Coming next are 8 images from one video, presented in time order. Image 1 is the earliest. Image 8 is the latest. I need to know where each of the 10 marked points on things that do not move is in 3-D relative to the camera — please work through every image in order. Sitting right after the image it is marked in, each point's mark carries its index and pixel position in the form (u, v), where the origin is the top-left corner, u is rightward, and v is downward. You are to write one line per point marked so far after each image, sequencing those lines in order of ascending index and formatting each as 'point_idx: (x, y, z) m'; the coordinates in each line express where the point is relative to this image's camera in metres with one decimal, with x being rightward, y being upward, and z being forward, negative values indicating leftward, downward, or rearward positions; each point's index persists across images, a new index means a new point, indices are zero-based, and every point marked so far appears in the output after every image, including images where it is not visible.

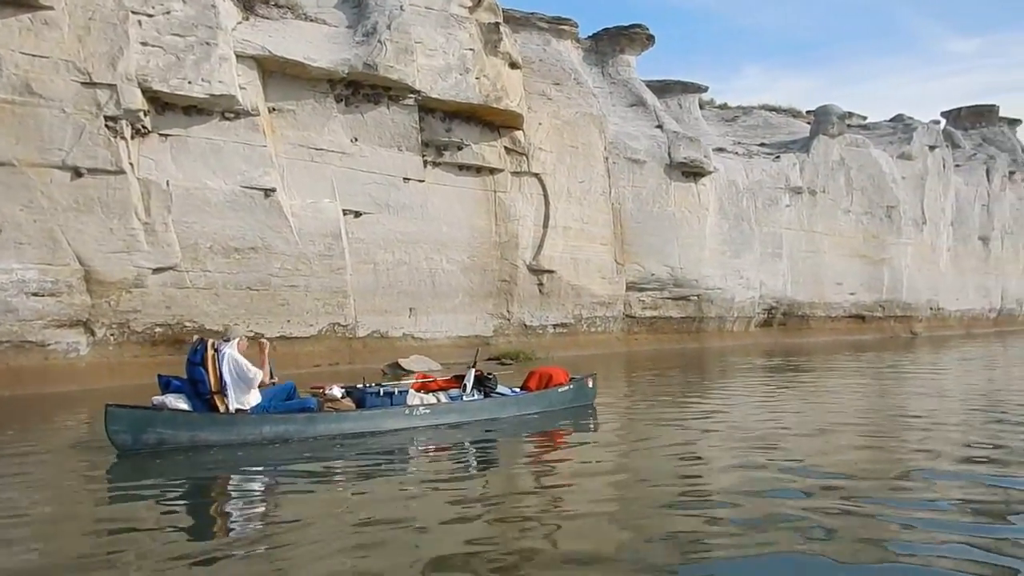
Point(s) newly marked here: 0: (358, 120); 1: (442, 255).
0: (-3.2, +3.5, +17.8) m
1: (-1.6, +0.7, +19.5) m
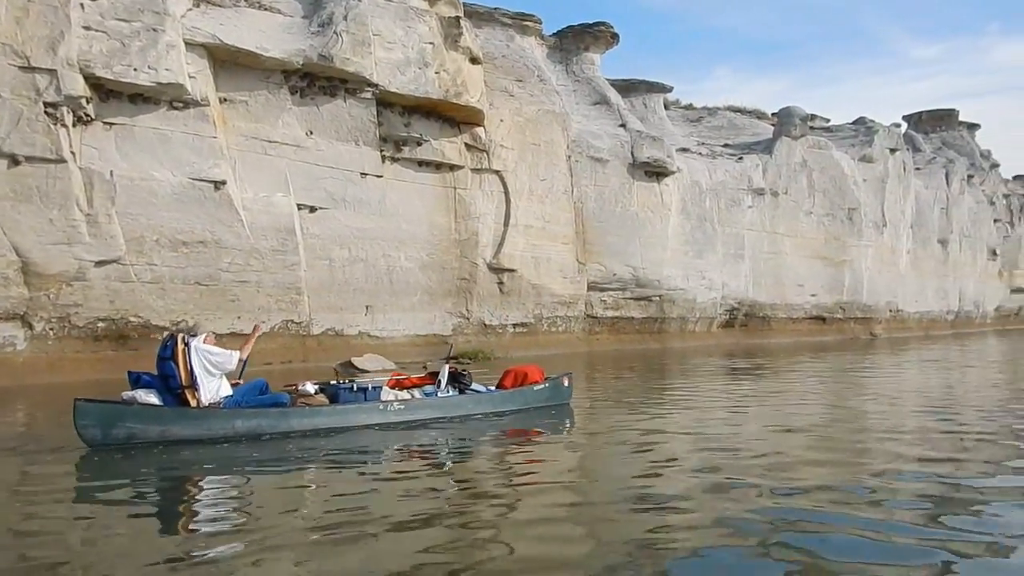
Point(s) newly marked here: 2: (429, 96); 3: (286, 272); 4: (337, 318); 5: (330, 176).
0: (-4.0, +3.5, +17.4) m
1: (-2.5, +0.8, +19.2) m
2: (-1.8, +4.1, +18.5) m
3: (-4.4, +0.3, +16.8) m
4: (-3.6, -0.6, +18.0) m
5: (-3.7, +2.3, +17.8) m
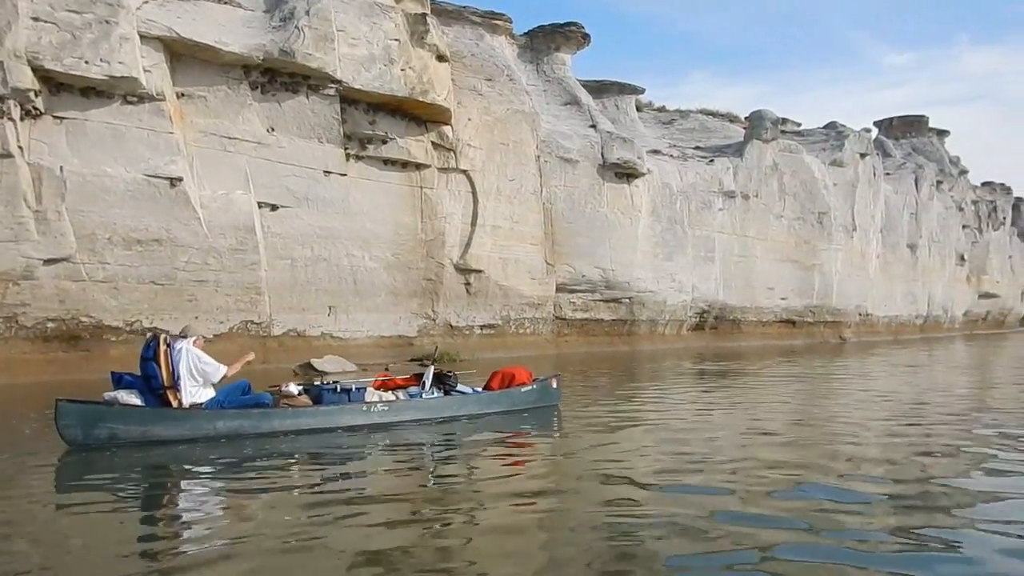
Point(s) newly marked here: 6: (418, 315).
0: (-4.7, +3.5, +17.1) m
1: (-3.2, +0.8, +18.8) m
2: (-2.5, +4.1, +18.2) m
3: (-5.0, +0.3, +16.5) m
4: (-4.3, -0.6, +17.6) m
5: (-4.4, +2.3, +17.5) m
6: (-2.2, -0.6, +20.0) m
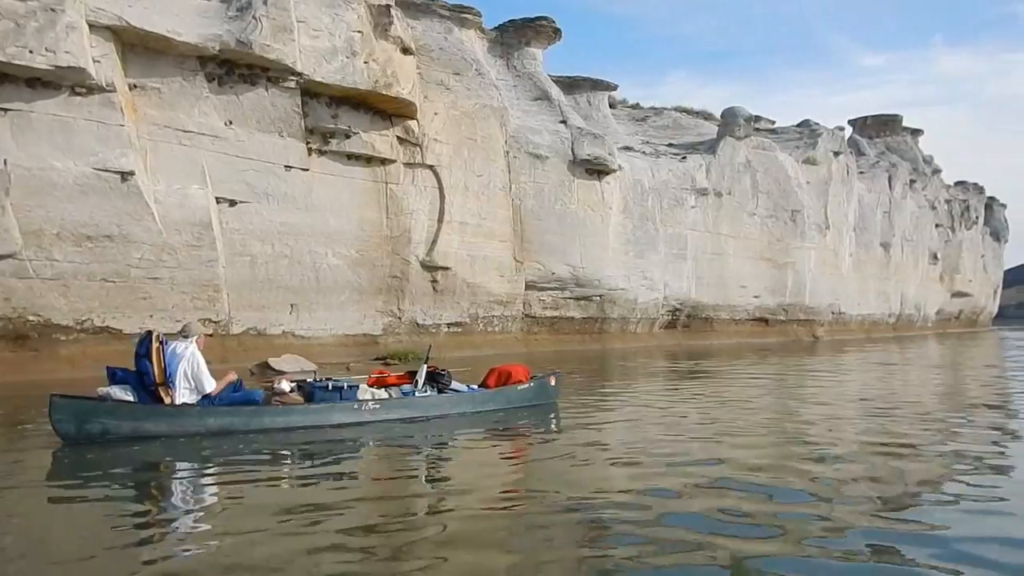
0: (-5.4, +3.6, +16.6) m
1: (-3.9, +0.8, +18.5) m
2: (-3.2, +4.1, +17.8) m
3: (-5.7, +0.4, +16.0) m
4: (-5.0, -0.6, +17.2) m
5: (-5.1, +2.3, +17.0) m
6: (-2.9, -0.6, +19.6) m
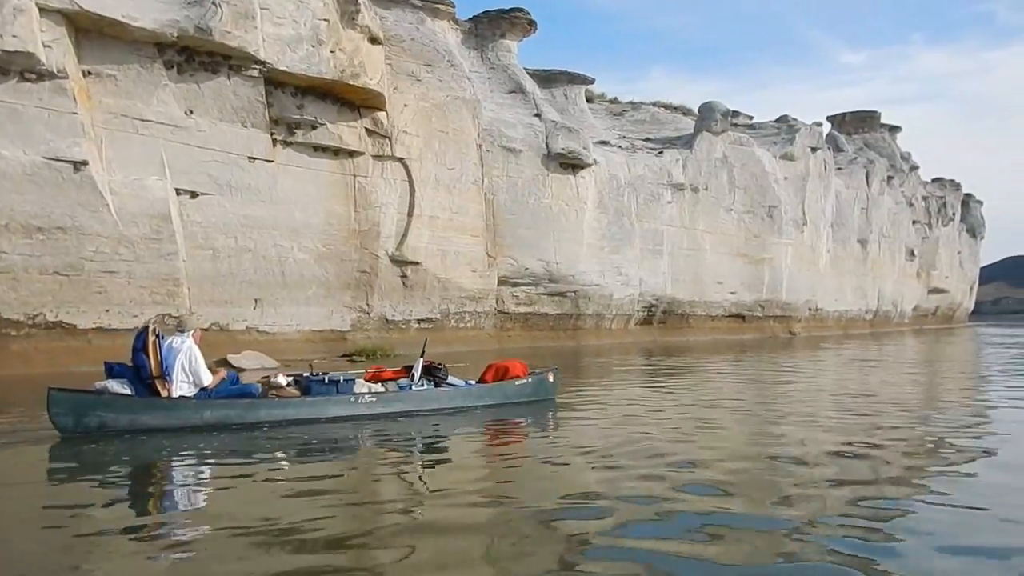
0: (-5.9, +3.7, +16.1) m
1: (-4.5, +0.9, +18.0) m
2: (-3.8, +4.2, +17.3) m
3: (-6.3, +0.5, +15.5) m
4: (-5.6, -0.5, +16.8) m
5: (-5.7, +2.4, +16.6) m
6: (-3.6, -0.5, +19.2) m
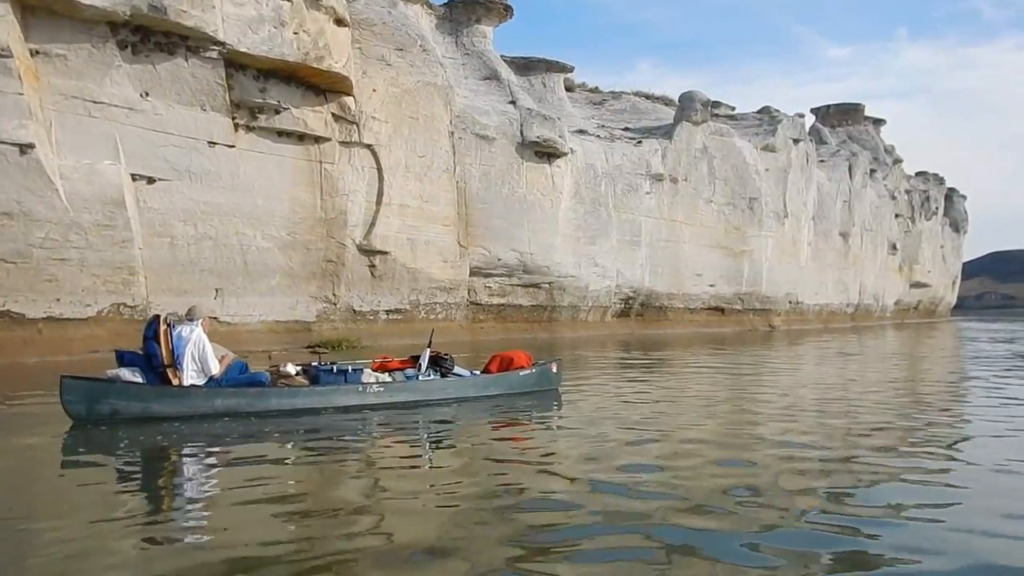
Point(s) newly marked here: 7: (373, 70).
0: (-6.5, +3.9, +15.6) m
1: (-5.2, +1.1, +17.5) m
2: (-4.4, +4.4, +16.8) m
3: (-6.9, +0.7, +15.0) m
4: (-6.2, -0.3, +16.3) m
5: (-6.3, +2.7, +16.0) m
6: (-4.2, -0.2, +18.7) m
7: (-3.2, +5.0, +20.0) m
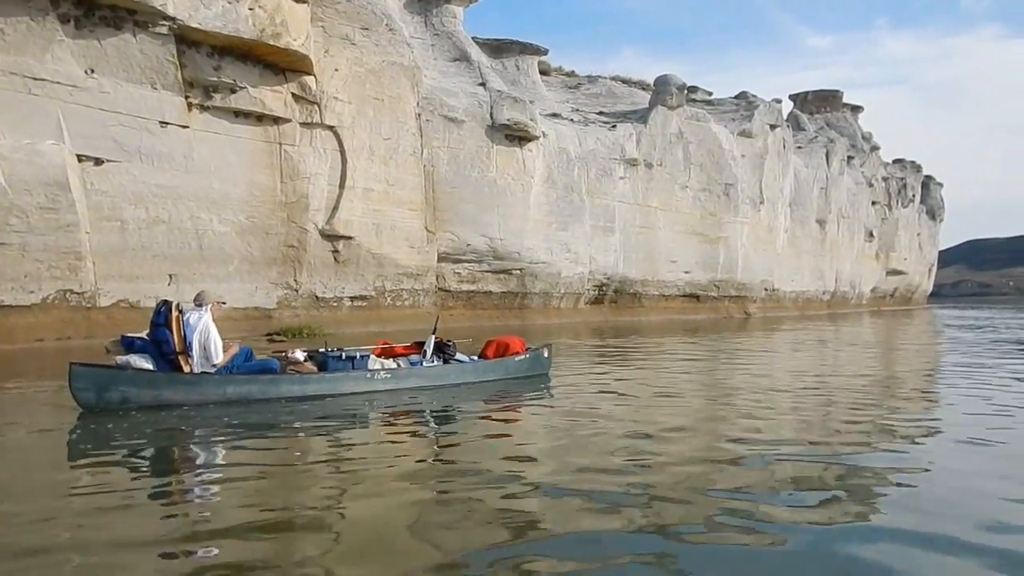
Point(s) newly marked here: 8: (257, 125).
0: (-7.2, +4.1, +14.9) m
1: (-5.8, +1.4, +16.9) m
2: (-5.0, +4.7, +16.1) m
3: (-7.5, +0.9, +14.4) m
4: (-6.9, 0.0, +15.6) m
5: (-6.9, +2.9, +15.4) m
6: (-4.9, +0.1, +18.1) m
7: (-3.9, +5.3, +19.4) m
8: (-5.2, +3.3, +17.7) m
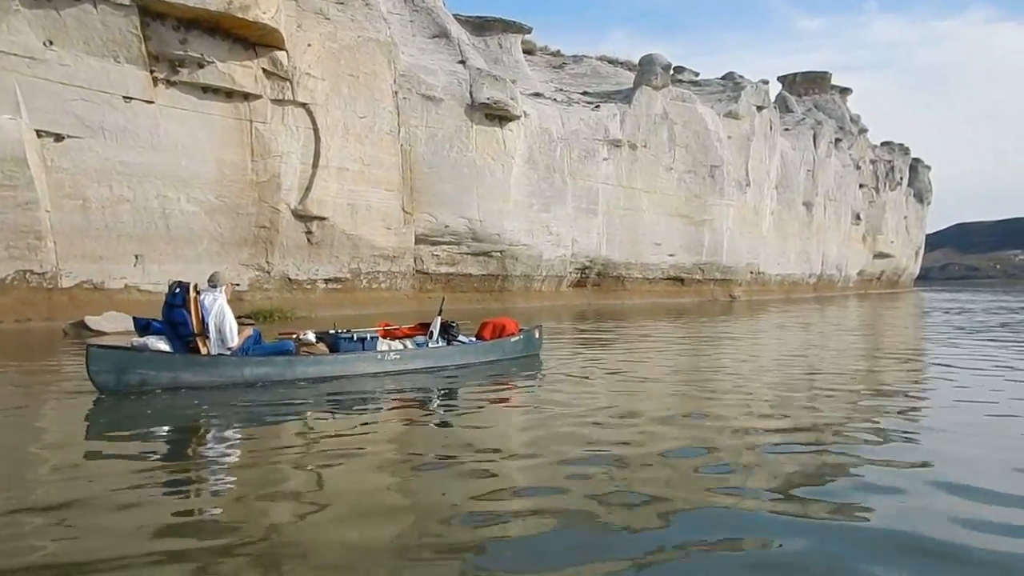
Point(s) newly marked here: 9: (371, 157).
0: (-7.6, +4.5, +14.3) m
1: (-6.3, +1.8, +16.4) m
2: (-5.4, +5.0, +15.6) m
3: (-7.9, +1.2, +13.9) m
4: (-7.3, +0.3, +15.2) m
5: (-7.3, +3.2, +14.8) m
6: (-5.4, +0.4, +17.7) m
7: (-4.4, +5.7, +18.8) m
8: (-5.6, +3.7, +17.2) m
9: (-3.2, +3.0, +19.9) m
